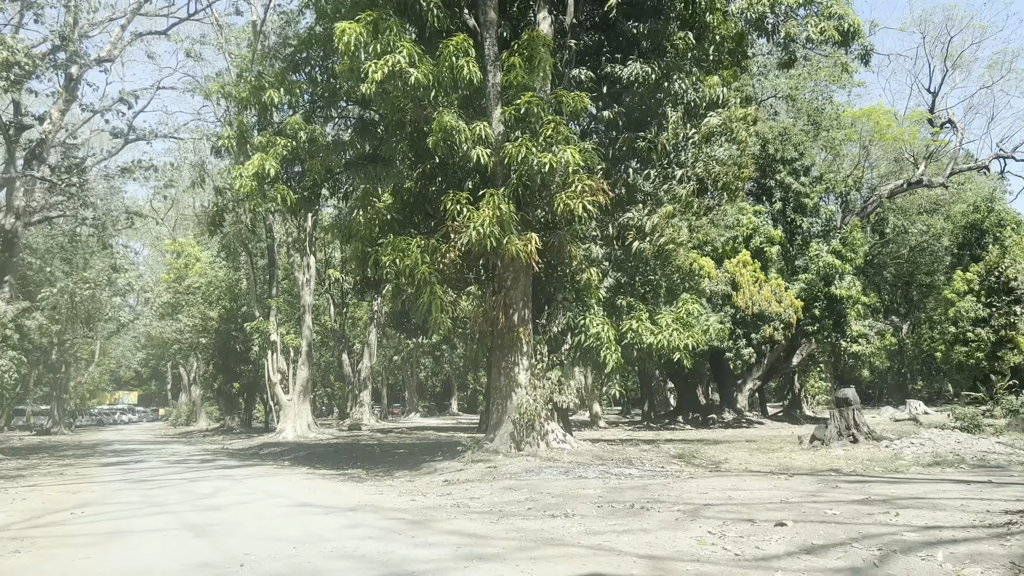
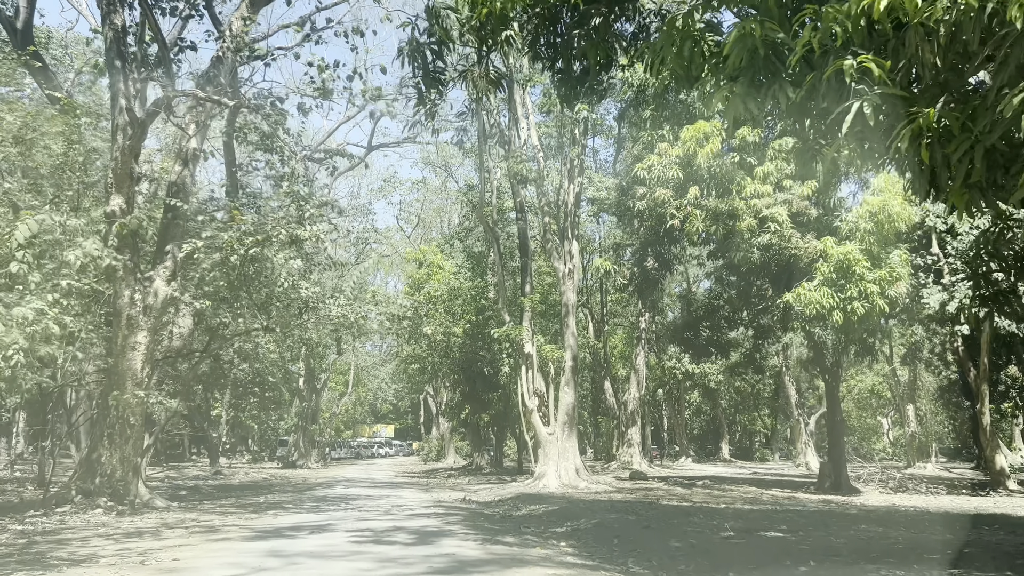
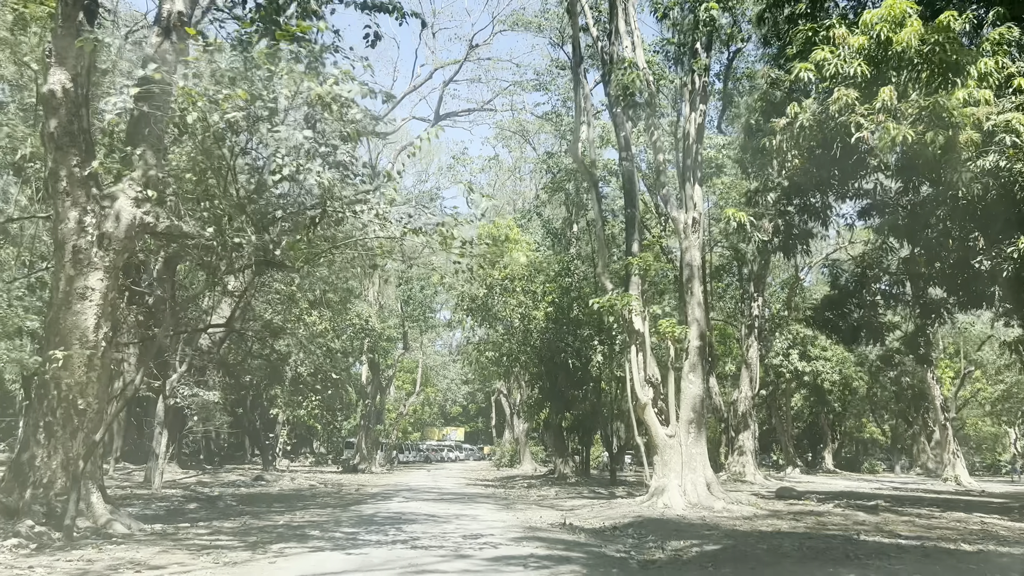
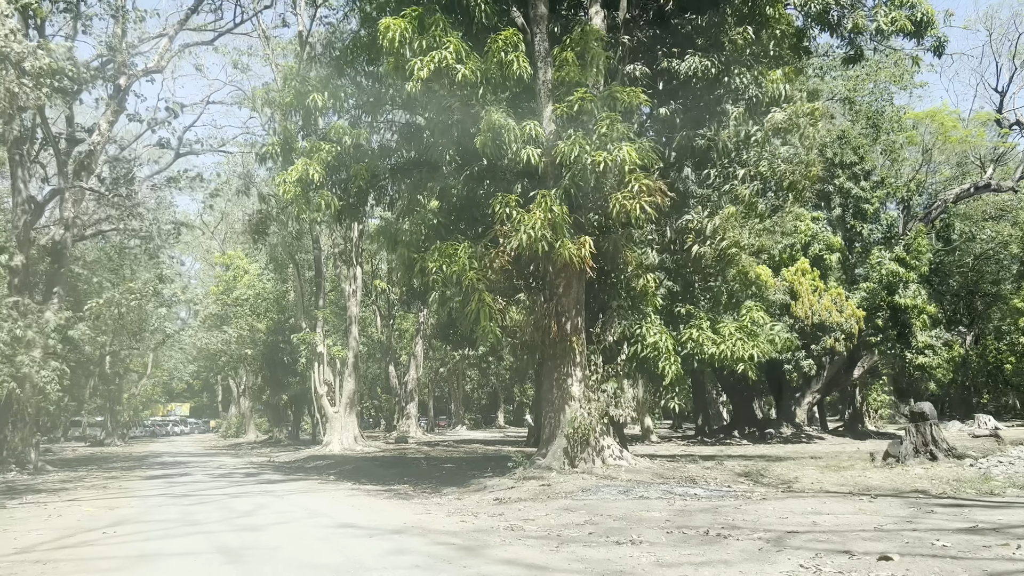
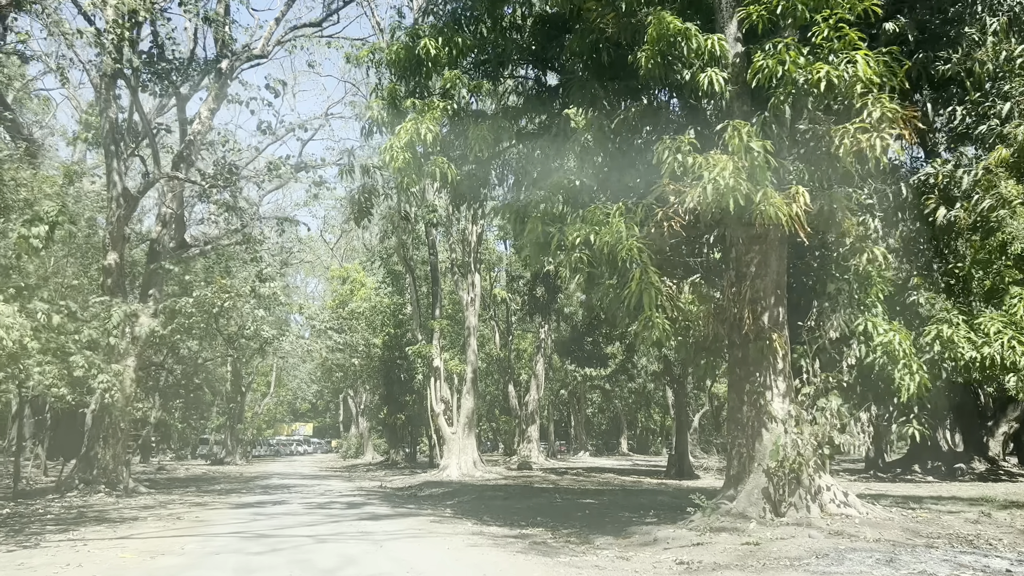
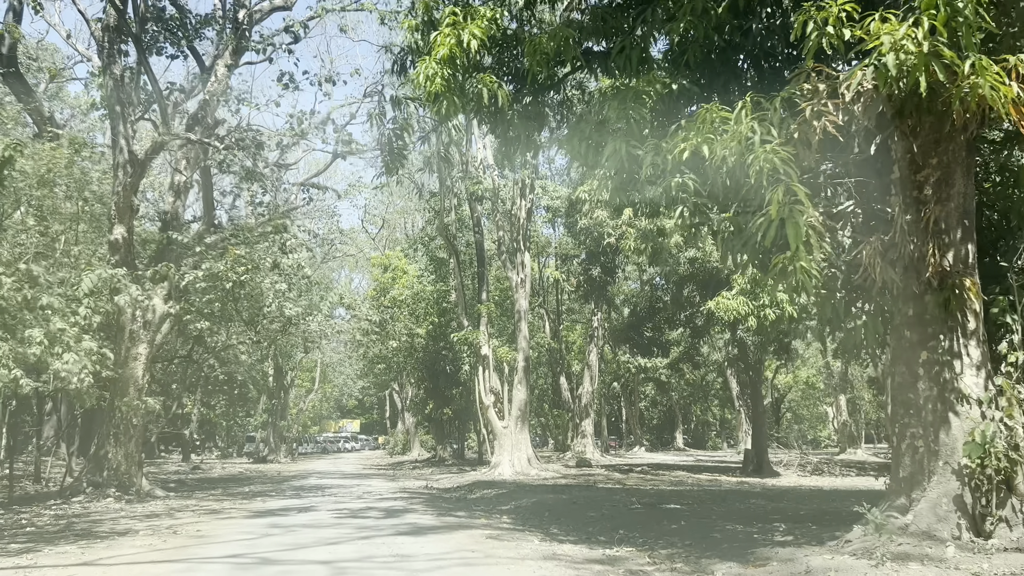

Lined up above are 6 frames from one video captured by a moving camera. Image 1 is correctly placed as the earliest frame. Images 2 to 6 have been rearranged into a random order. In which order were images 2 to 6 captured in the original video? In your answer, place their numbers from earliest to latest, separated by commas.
4, 5, 6, 2, 3
